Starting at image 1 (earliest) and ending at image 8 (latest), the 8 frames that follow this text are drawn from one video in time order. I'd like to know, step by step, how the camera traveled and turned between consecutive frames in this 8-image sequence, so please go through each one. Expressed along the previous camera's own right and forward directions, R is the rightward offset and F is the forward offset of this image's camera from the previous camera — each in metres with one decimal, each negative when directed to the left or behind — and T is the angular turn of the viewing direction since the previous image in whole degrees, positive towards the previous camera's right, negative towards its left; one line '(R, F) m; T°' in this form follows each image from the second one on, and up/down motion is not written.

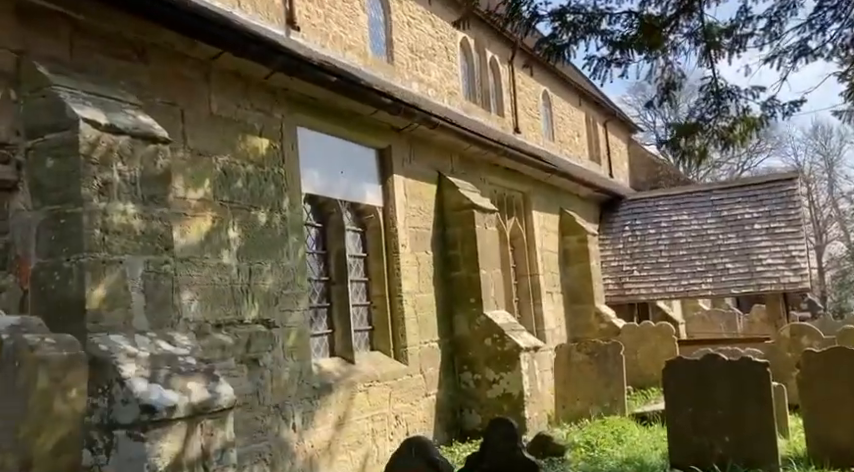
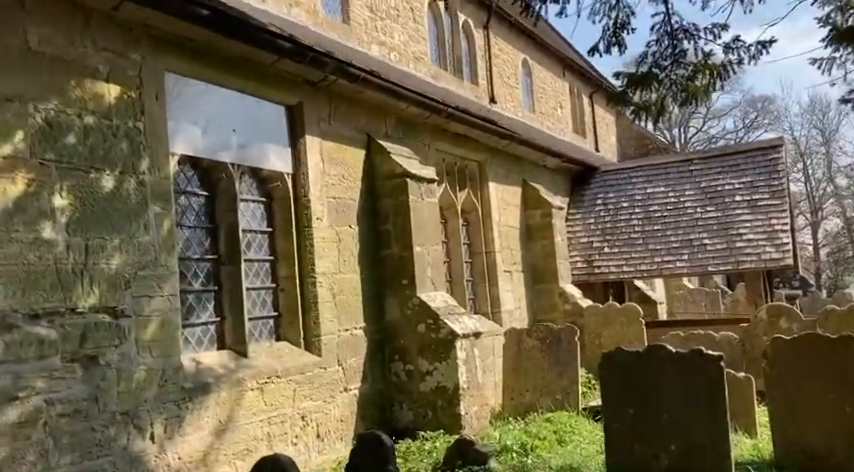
(+0.6, +1.1) m; 0°
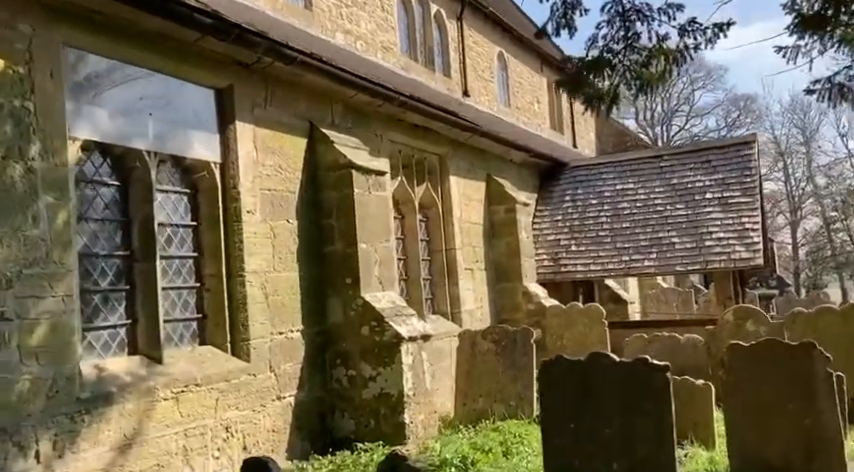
(+0.3, +0.5) m; +1°
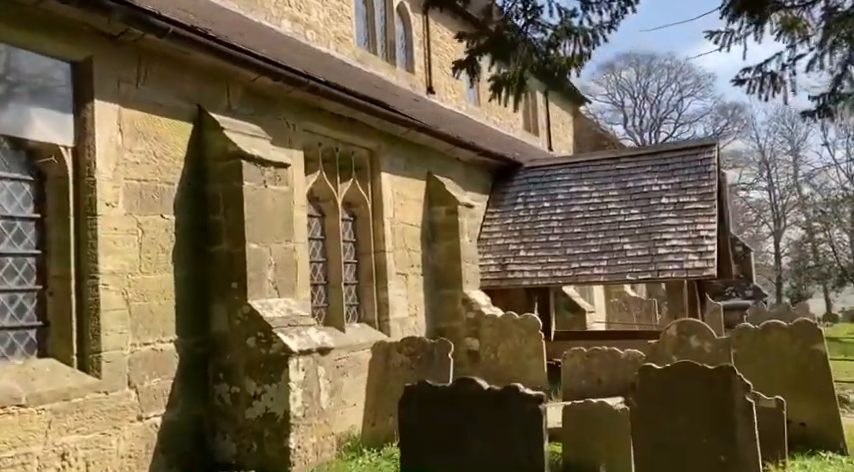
(+0.7, +0.9) m; +1°
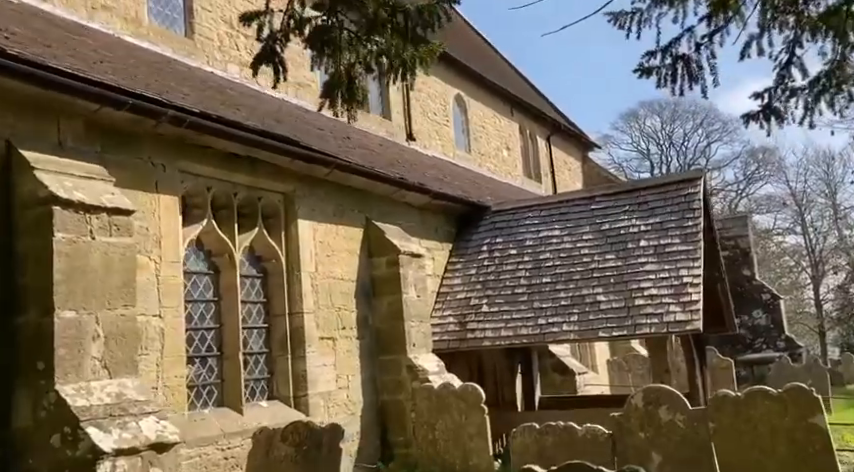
(+1.1, +1.6) m; -2°
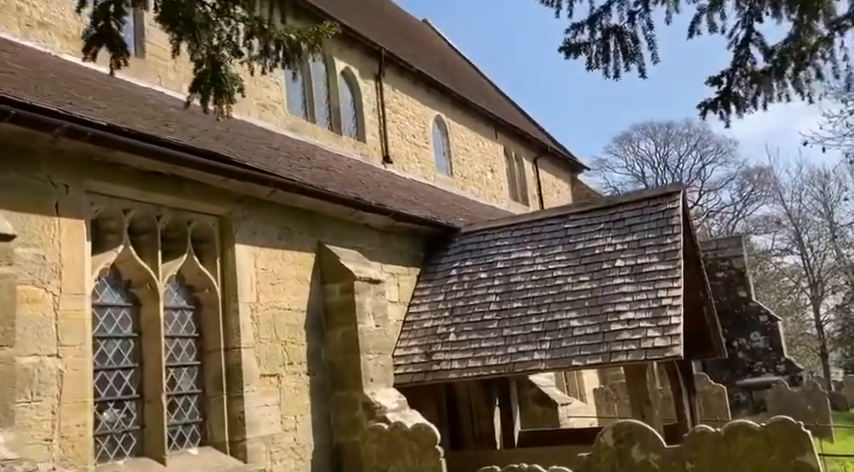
(+0.4, +0.8) m; 0°
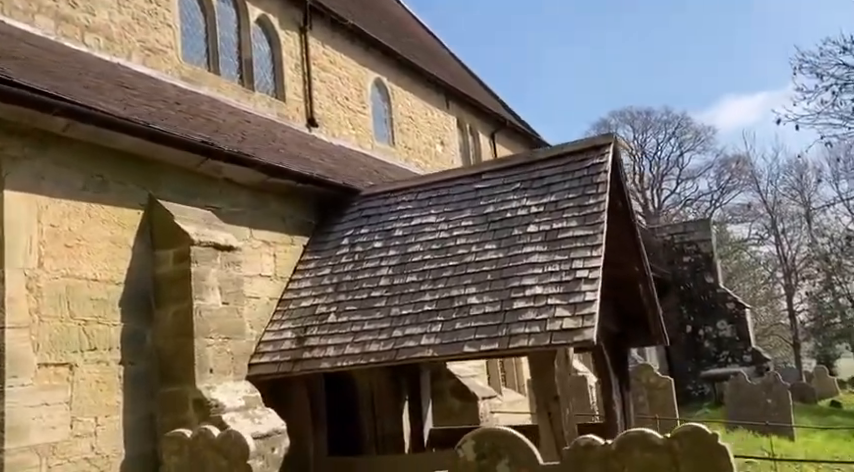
(+1.0, +1.9) m; +1°
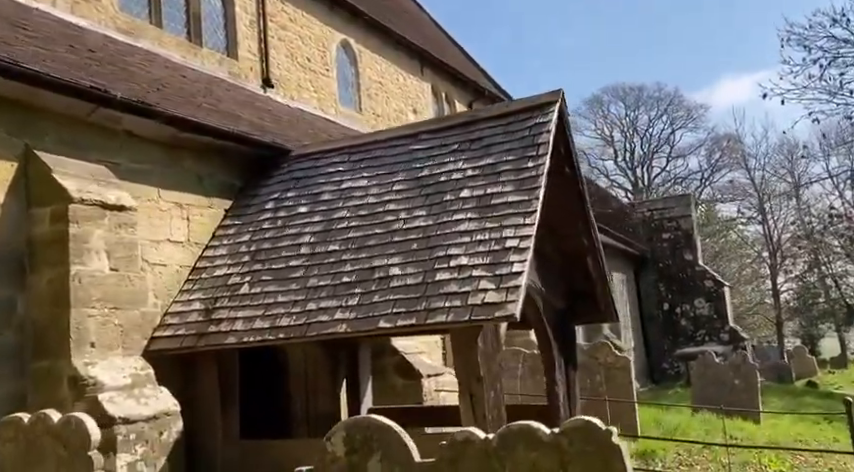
(+0.6, +0.8) m; +1°
